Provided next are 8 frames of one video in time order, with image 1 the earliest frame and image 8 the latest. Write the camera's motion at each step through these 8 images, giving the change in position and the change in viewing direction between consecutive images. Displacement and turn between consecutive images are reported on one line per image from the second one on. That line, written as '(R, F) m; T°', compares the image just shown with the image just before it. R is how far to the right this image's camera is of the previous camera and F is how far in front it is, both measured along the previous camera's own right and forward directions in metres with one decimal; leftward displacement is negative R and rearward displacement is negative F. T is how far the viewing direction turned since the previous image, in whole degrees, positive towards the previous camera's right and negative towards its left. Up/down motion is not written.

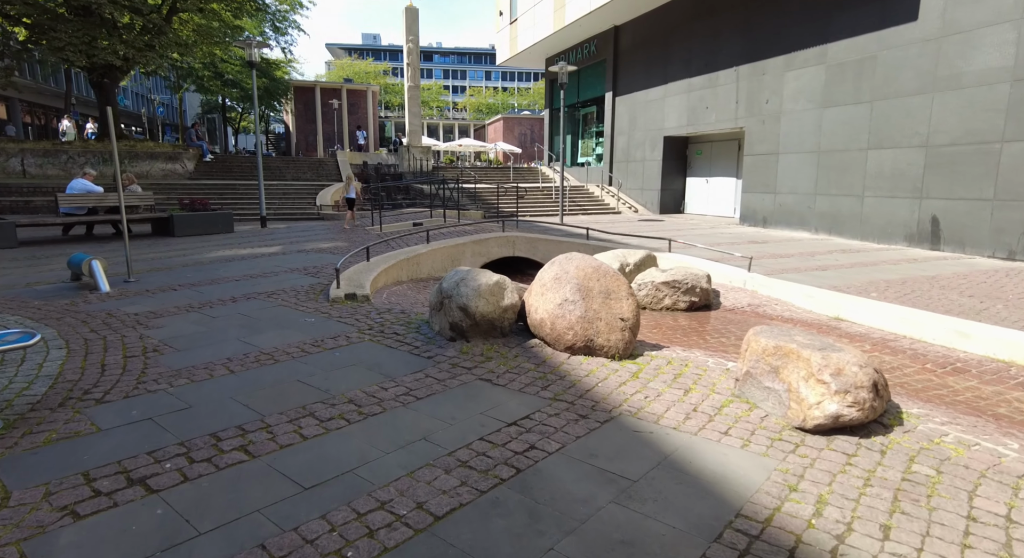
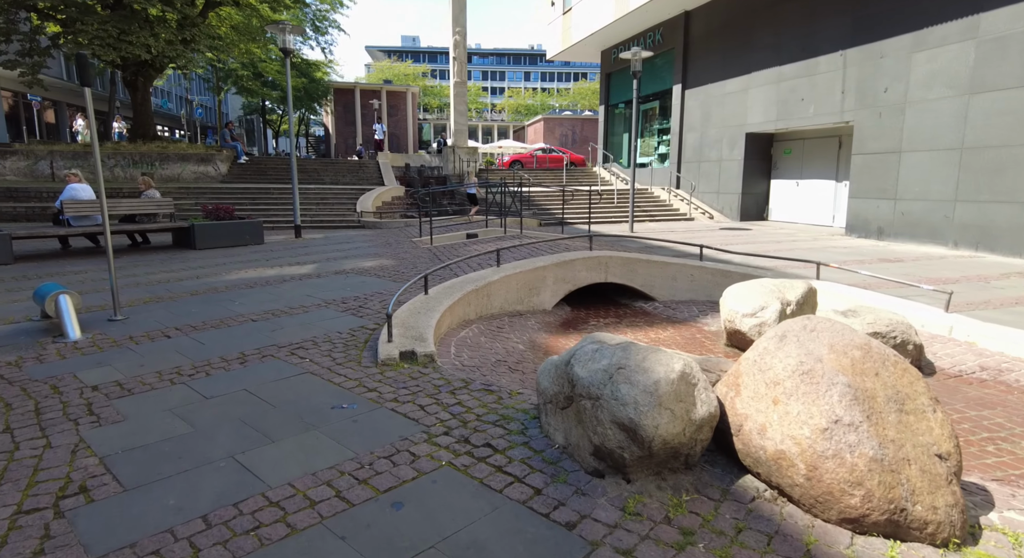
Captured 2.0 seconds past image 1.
(-0.8, +2.4) m; -3°
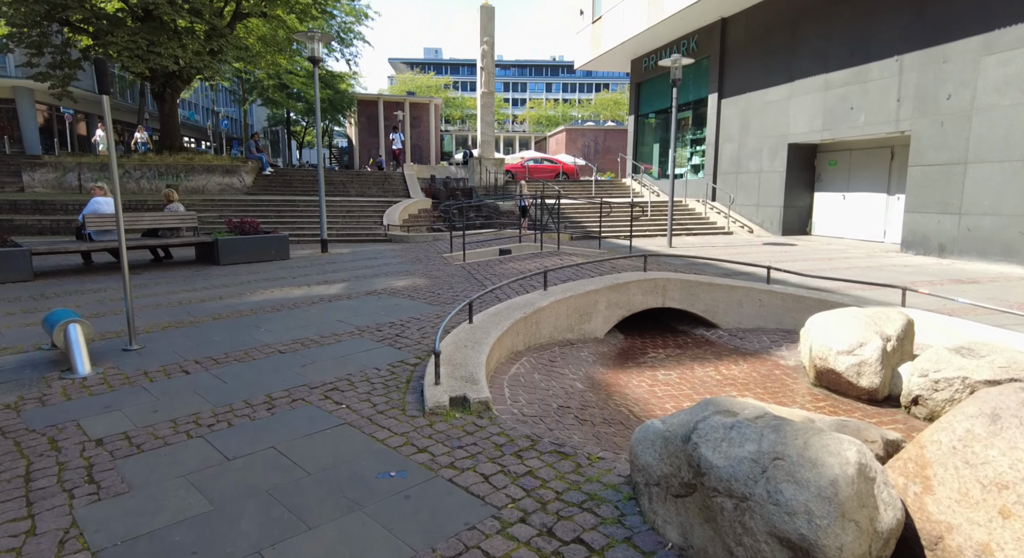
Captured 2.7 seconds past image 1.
(-0.4, +0.7) m; -2°
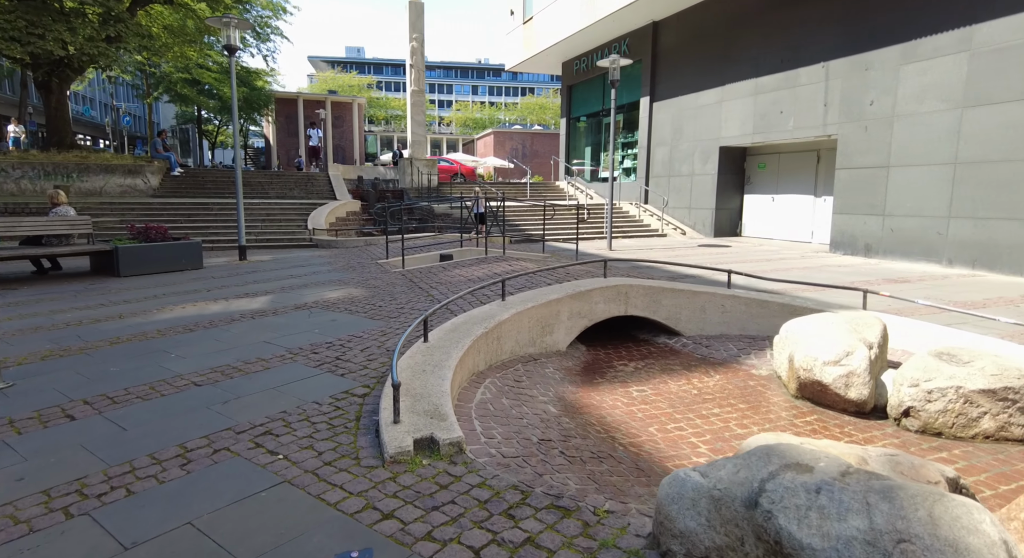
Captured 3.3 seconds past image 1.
(-0.3, +0.7) m; +7°
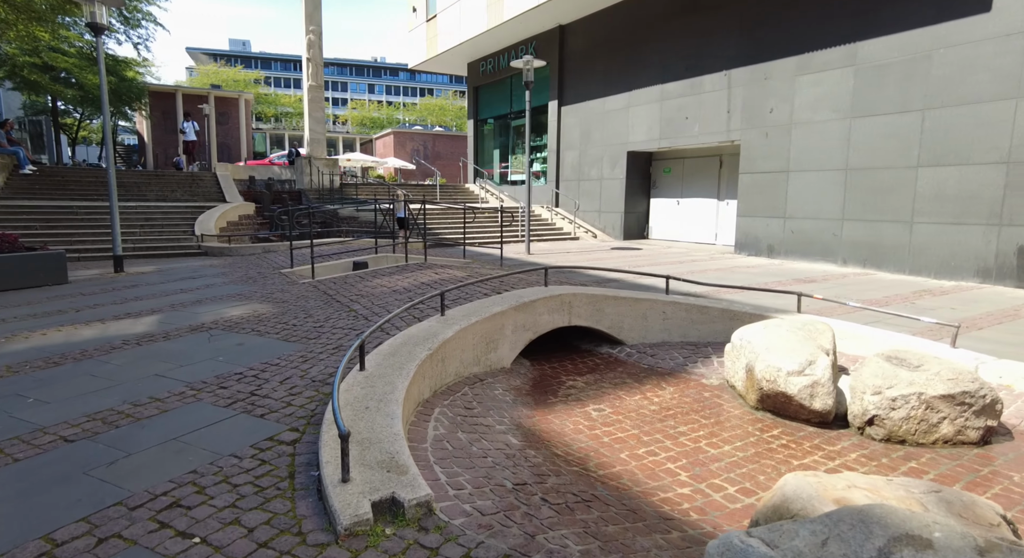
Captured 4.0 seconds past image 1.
(-0.4, +0.6) m; +9°
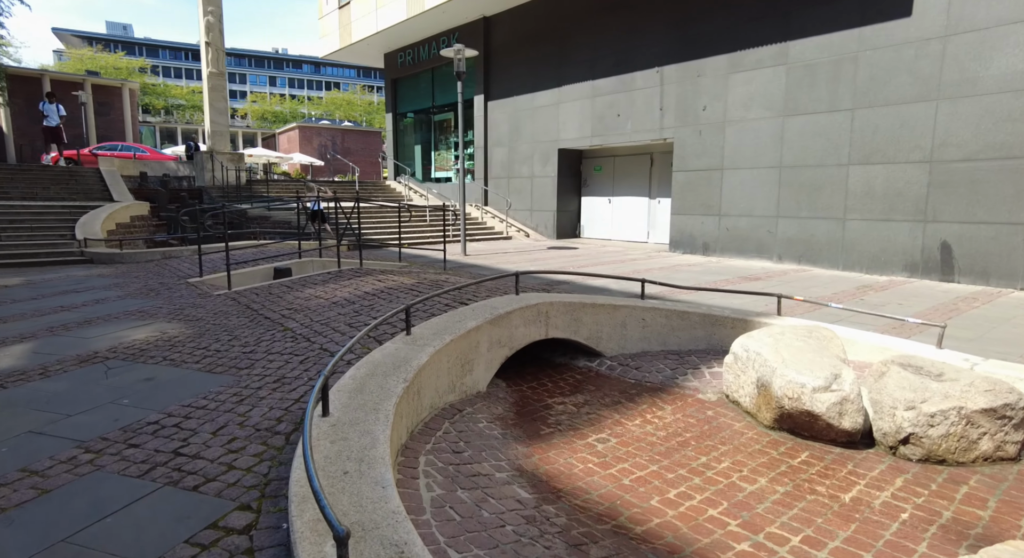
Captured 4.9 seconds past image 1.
(-0.5, +0.9) m; +8°
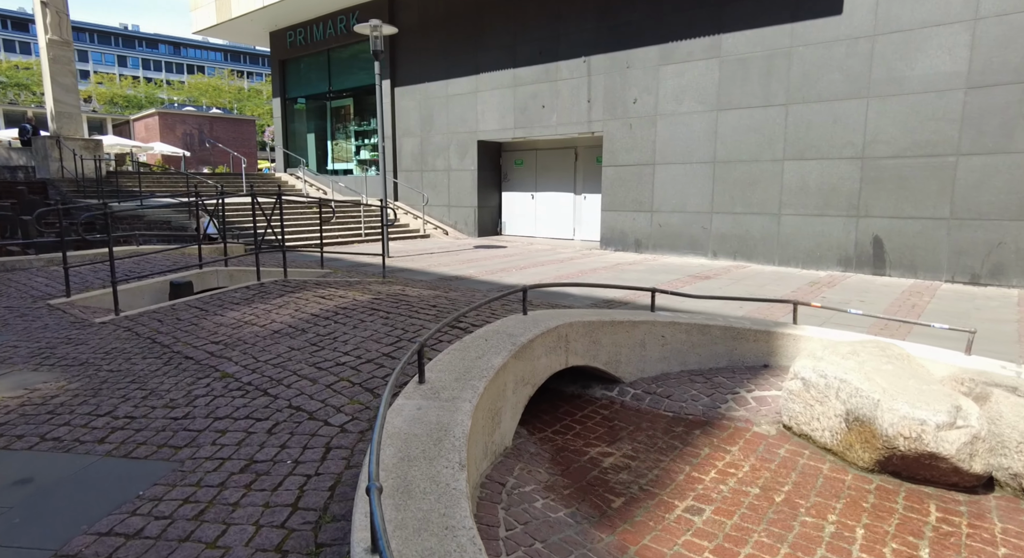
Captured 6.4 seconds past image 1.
(-1.0, +1.3) m; +11°
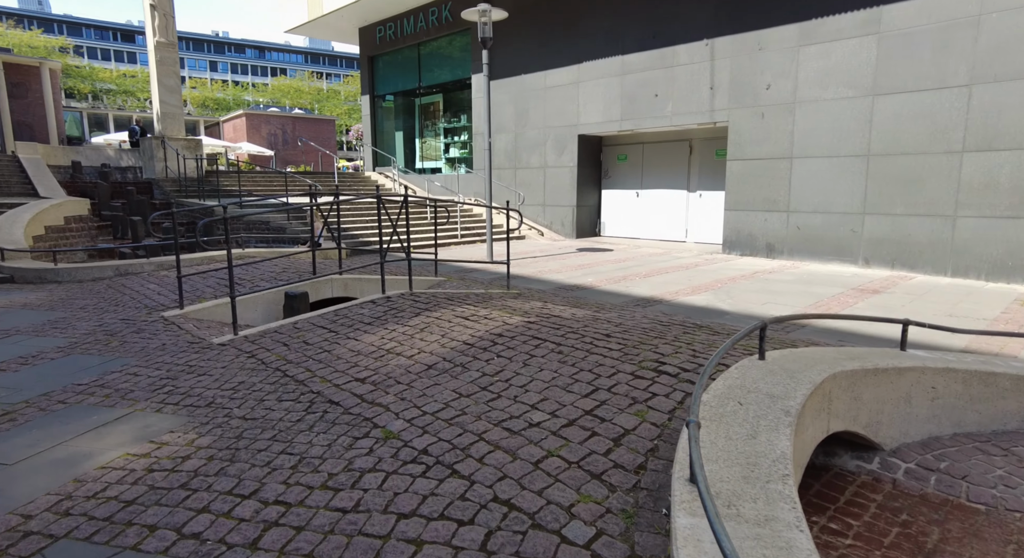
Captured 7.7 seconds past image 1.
(-1.1, +1.2) m; -6°
